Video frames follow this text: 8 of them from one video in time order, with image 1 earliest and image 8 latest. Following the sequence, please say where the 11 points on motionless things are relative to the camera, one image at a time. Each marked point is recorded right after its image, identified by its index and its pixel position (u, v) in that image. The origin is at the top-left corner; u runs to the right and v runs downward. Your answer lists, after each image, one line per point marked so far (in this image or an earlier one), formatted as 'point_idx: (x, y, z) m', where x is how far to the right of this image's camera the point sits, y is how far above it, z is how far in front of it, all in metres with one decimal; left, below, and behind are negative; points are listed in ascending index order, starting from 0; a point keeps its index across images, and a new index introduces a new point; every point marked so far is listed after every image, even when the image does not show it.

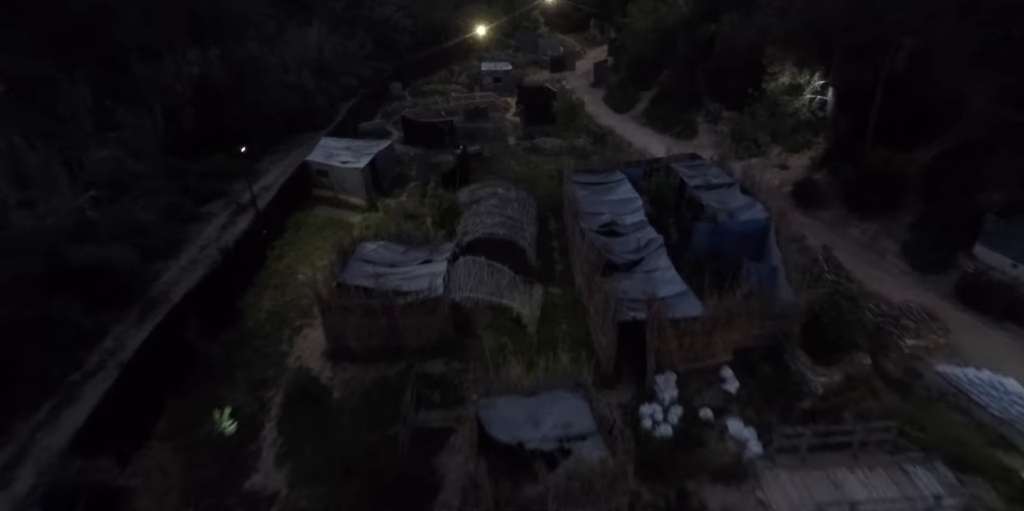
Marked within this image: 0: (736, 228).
0: (+7.7, +1.0, +16.4) m
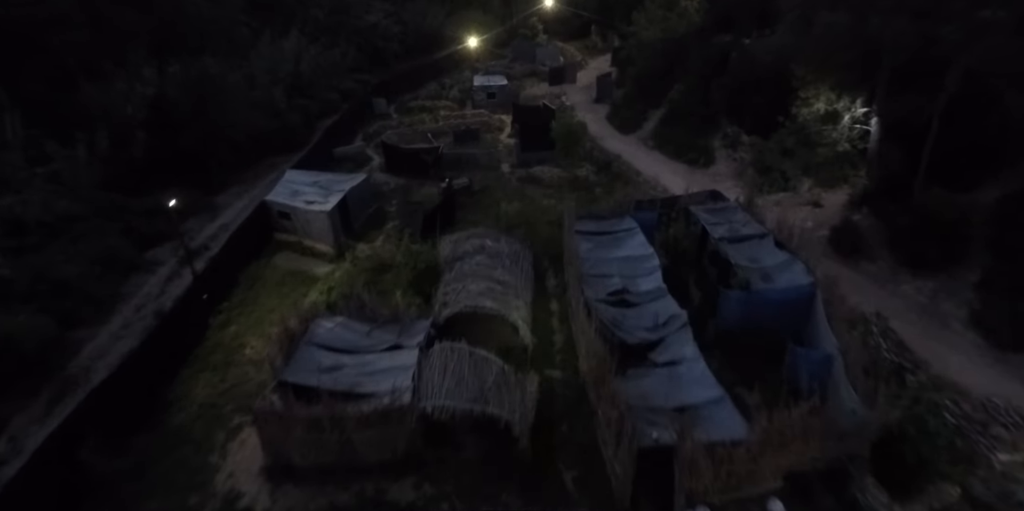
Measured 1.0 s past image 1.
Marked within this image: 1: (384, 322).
0: (+7.4, -1.1, +13.4) m
1: (-3.5, -1.8, +13.0) m
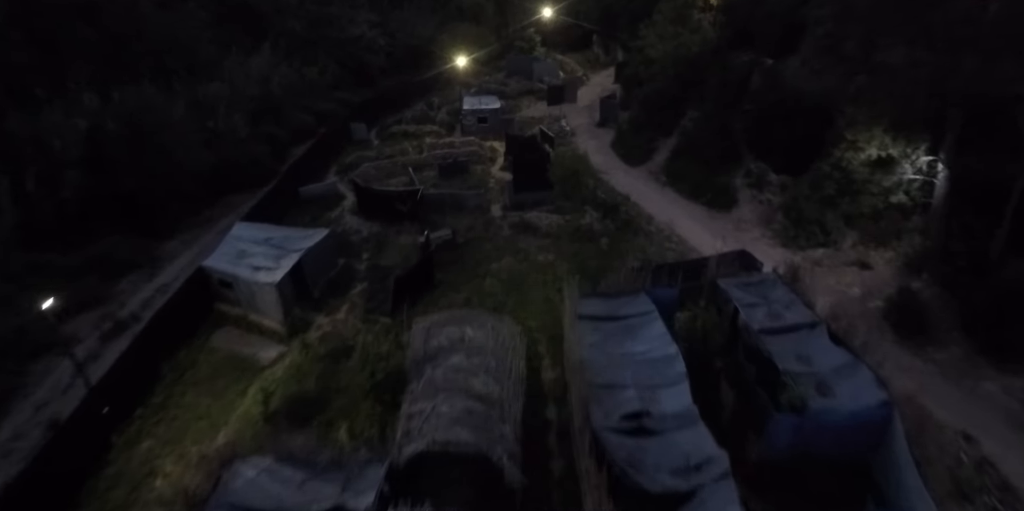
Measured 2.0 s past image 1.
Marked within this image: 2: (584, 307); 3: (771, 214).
0: (+7.1, -3.6, +10.3) m
1: (-3.8, -4.3, +9.8) m
2: (+2.0, -1.4, +13.3) m
3: (+10.7, +1.7, +19.6) m
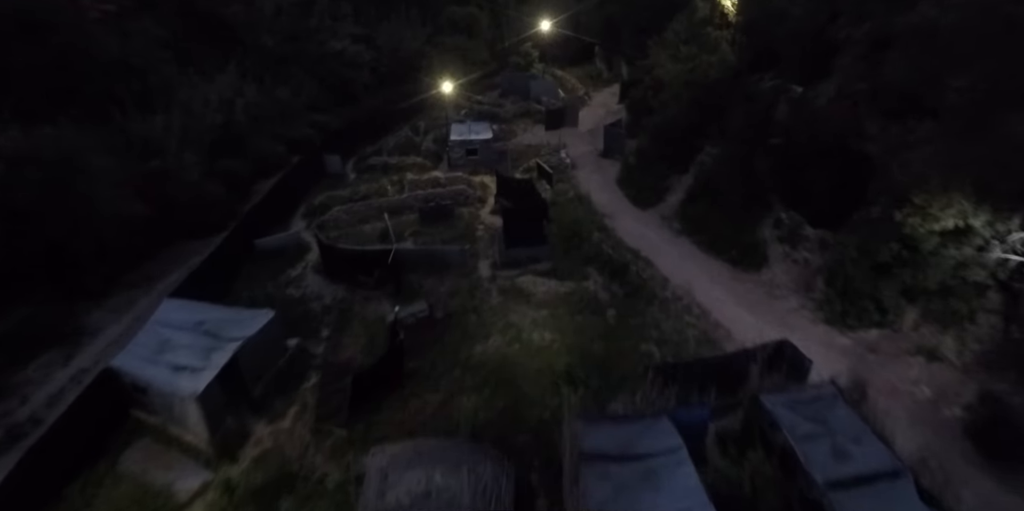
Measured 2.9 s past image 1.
0: (+6.7, -6.1, +7.2) m
1: (-4.2, -6.8, +6.7) m
2: (+1.7, -3.9, +10.2) m
3: (+10.3, -0.8, +16.5) m
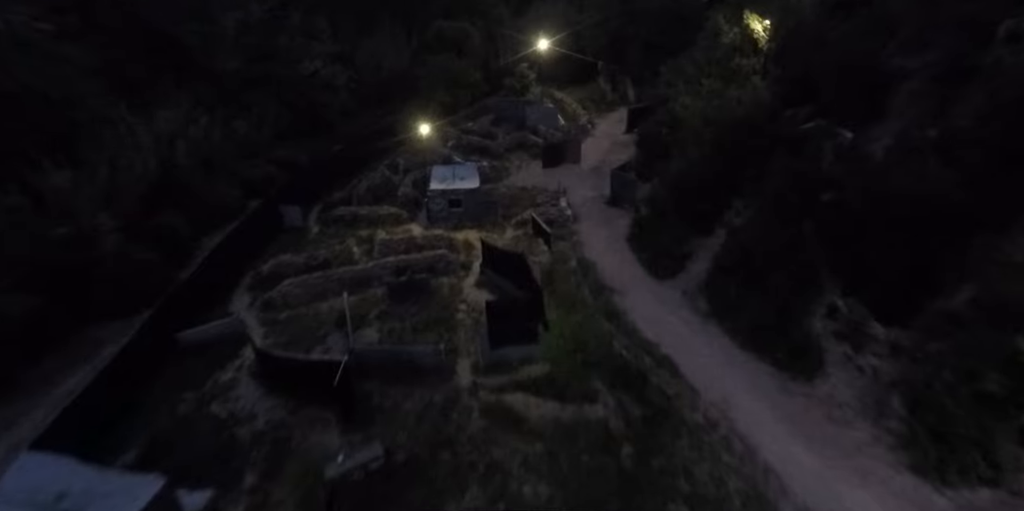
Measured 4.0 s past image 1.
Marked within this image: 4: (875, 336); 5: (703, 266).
0: (+6.4, -9.1, +3.5) m
1: (-4.6, -9.8, +3.0) m
2: (+1.3, -6.9, +6.5) m
3: (+9.9, -3.8, +12.8) m
4: (+10.4, -2.3, +13.7) m
5: (+7.1, -0.4, +17.6) m
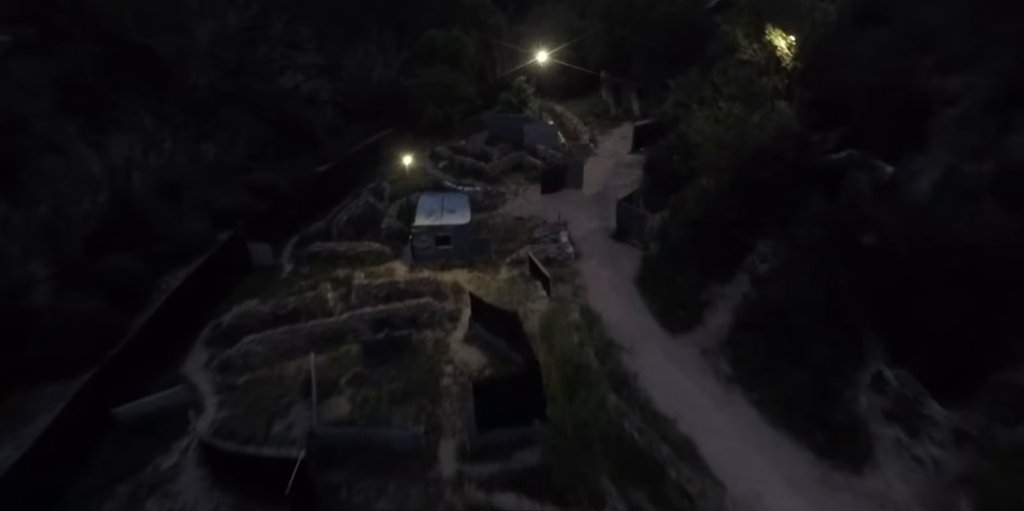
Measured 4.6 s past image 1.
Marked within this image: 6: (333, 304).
0: (+6.2, -10.7, +1.3) m
1: (-4.8, -11.4, +0.9) m
2: (+1.1, -8.6, +4.4) m
3: (+9.7, -5.4, +10.6) m
4: (+10.2, -3.9, +11.5) m
5: (+6.9, -2.0, +15.5) m
6: (-6.3, -1.6, +16.6) m
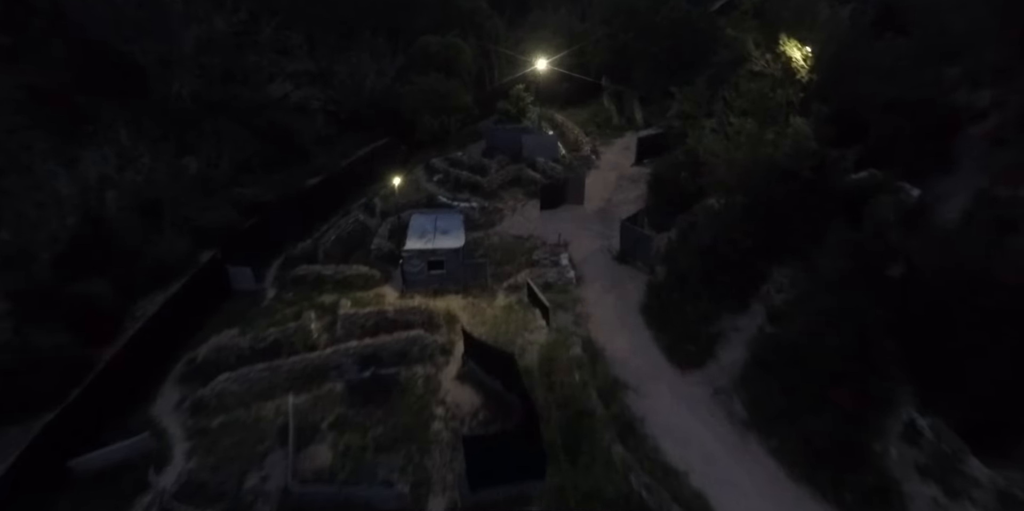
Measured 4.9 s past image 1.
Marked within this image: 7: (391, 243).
0: (+6.1, -11.6, +0.2) m
1: (-4.9, -12.4, -0.3) m
2: (+1.0, -9.5, +3.2) m
3: (+9.6, -6.3, +9.5) m
4: (+10.1, -4.8, +10.4) m
5: (+6.8, -2.9, +14.3) m
6: (-6.4, -2.5, +15.5) m
7: (-5.0, +0.5, +19.5) m
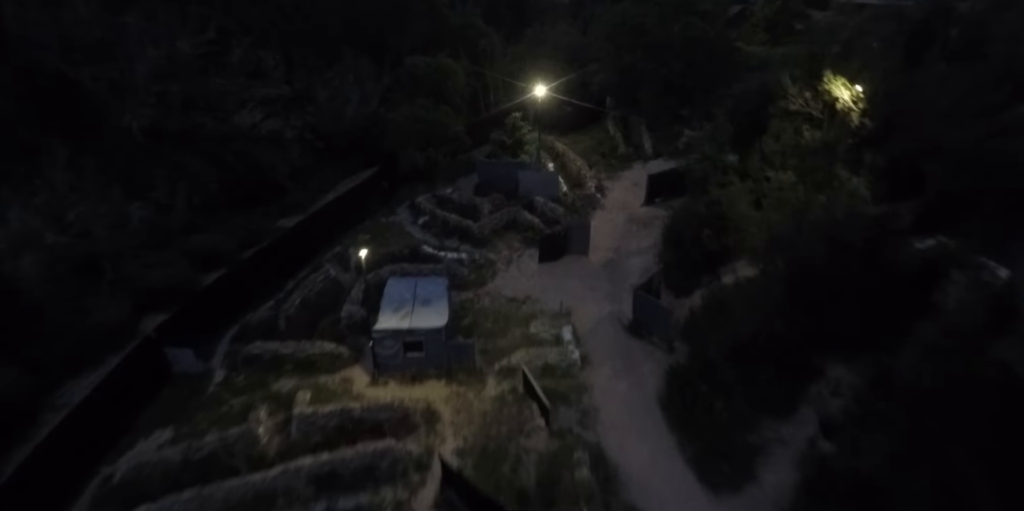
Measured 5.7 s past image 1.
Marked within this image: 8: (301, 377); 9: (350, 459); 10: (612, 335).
0: (+5.8, -13.9, -2.7) m
1: (-5.1, -14.6, -3.1) m
2: (+0.8, -11.8, +0.4) m
3: (+9.4, -8.6, +6.6) m
4: (+9.9, -7.2, +7.6) m
5: (+6.6, -5.3, +11.5) m
6: (-6.6, -4.9, +12.7) m
7: (-5.2, -1.9, +16.7) m
8: (-6.6, -3.7, +14.7) m
9: (-4.0, -5.2, +11.9) m
10: (+3.4, -2.6, +16.1) m
